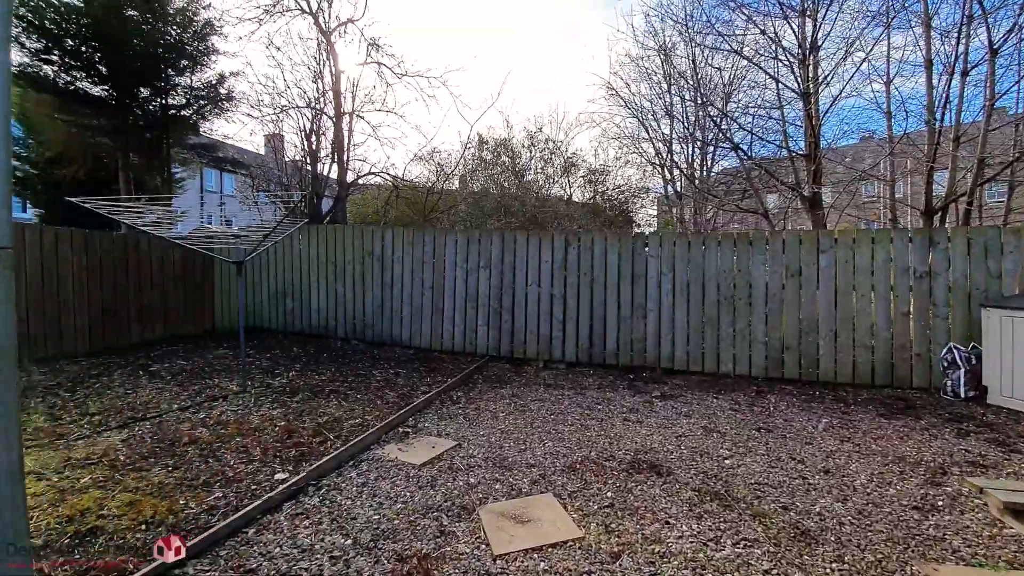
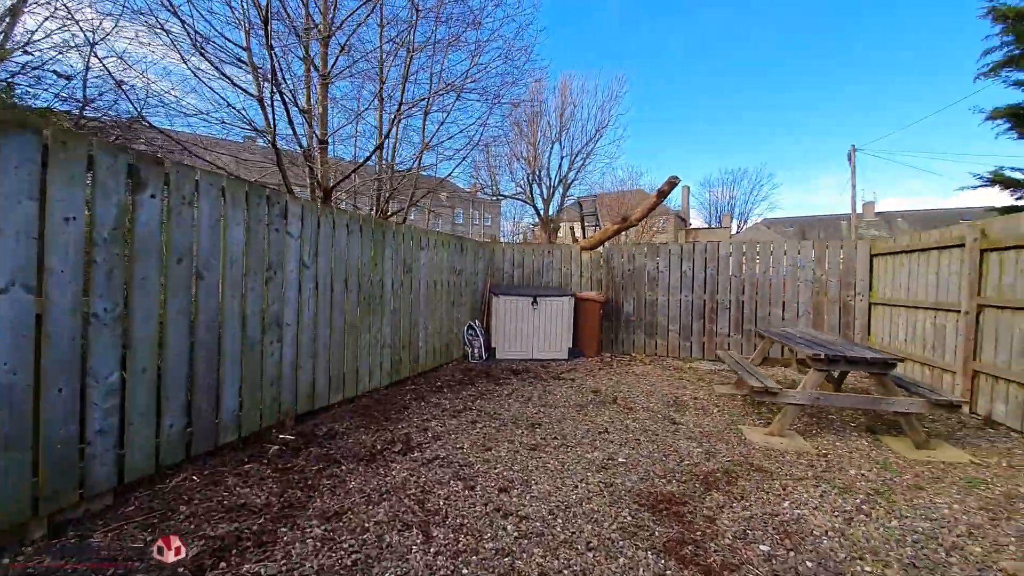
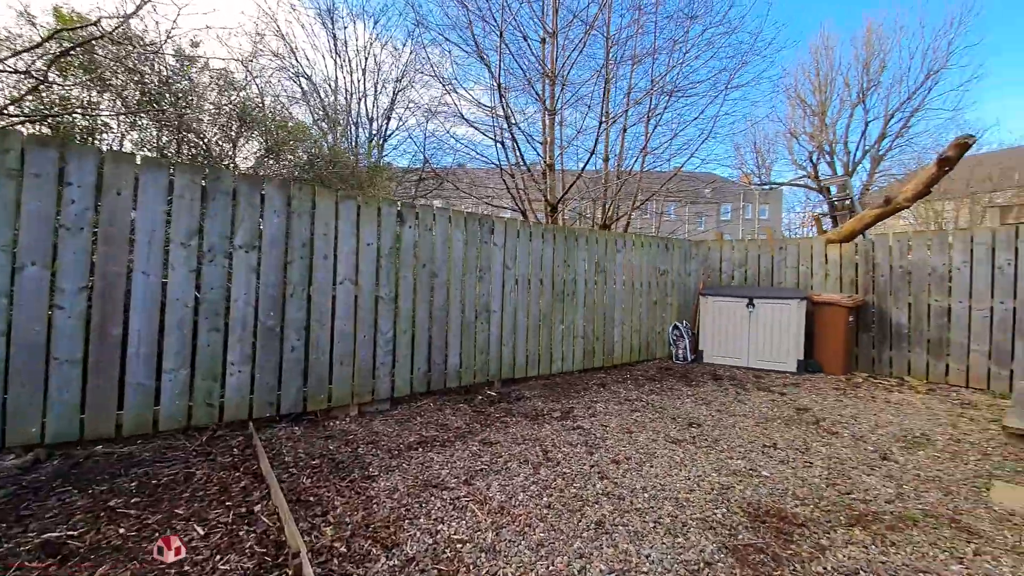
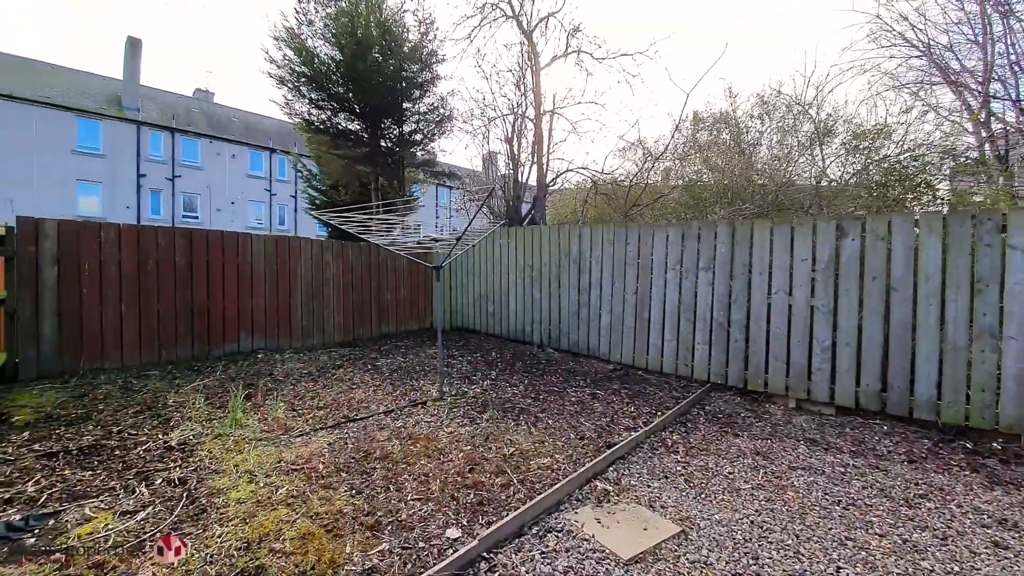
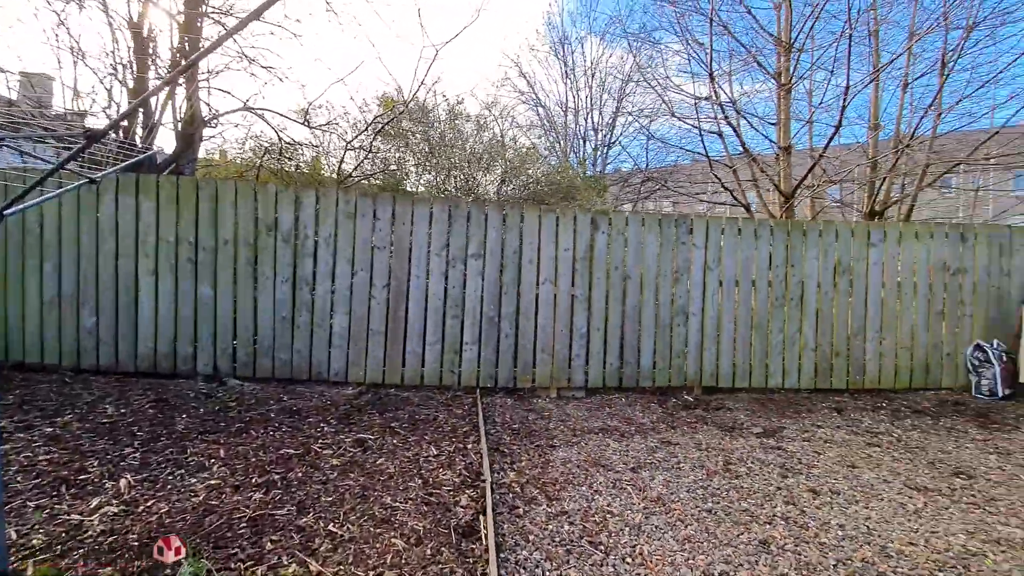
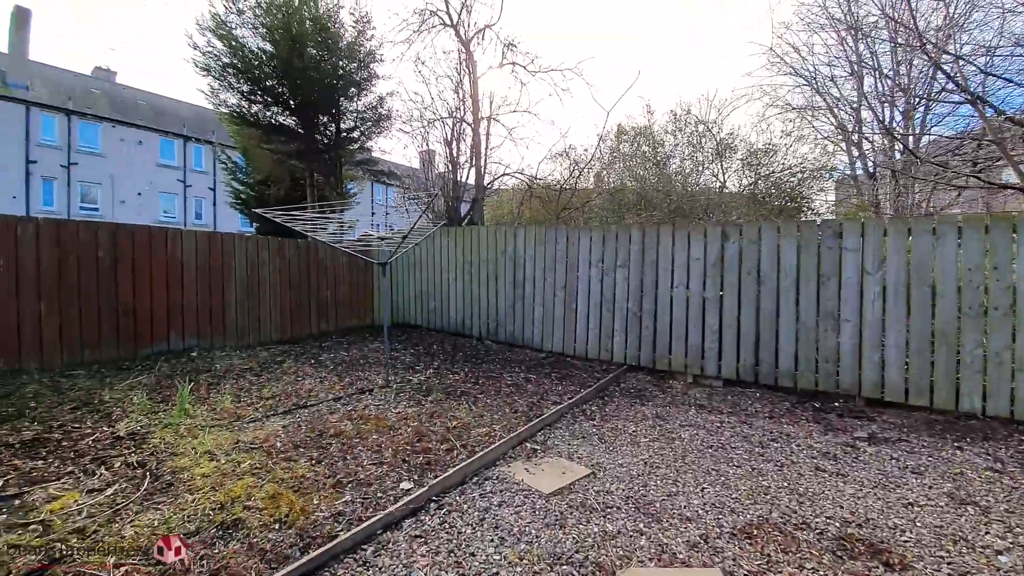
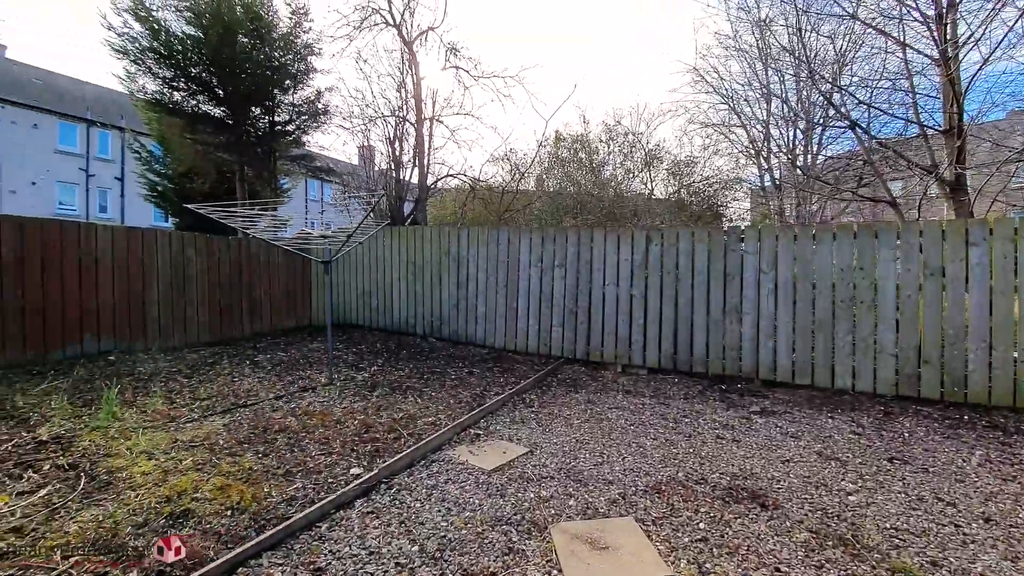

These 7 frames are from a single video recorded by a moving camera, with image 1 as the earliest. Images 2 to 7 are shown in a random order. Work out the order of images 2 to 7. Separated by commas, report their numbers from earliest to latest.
7, 6, 4, 5, 3, 2
